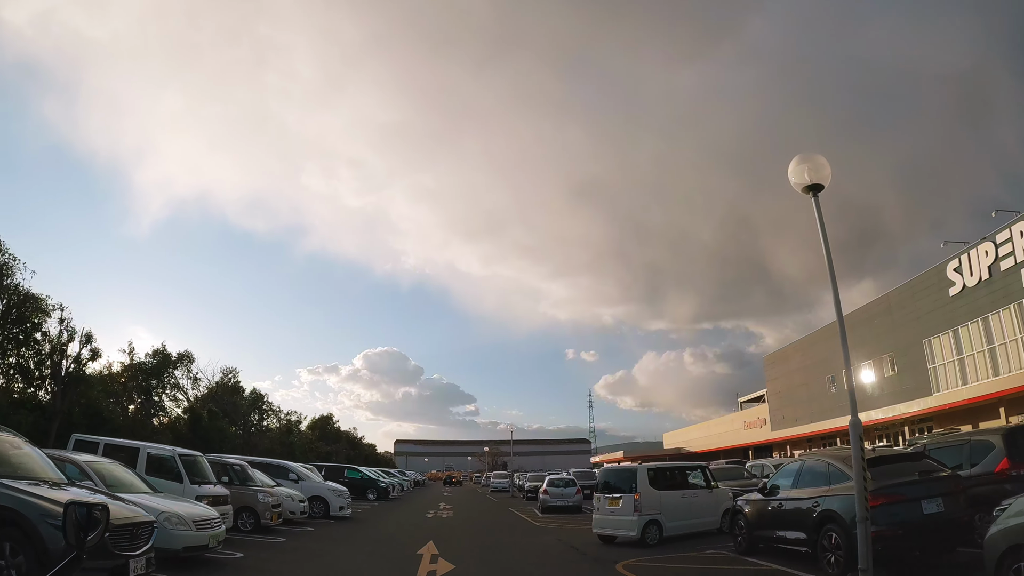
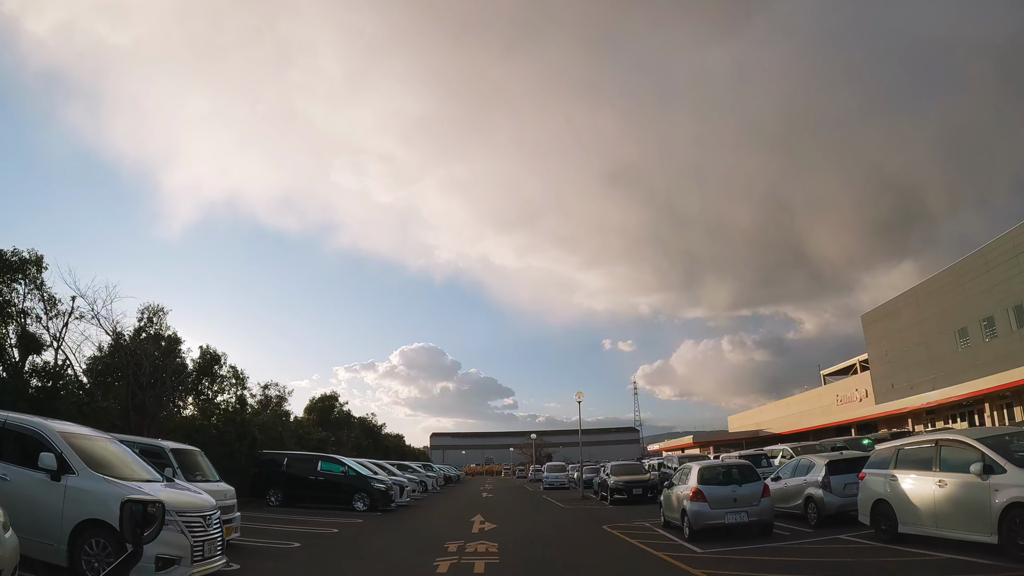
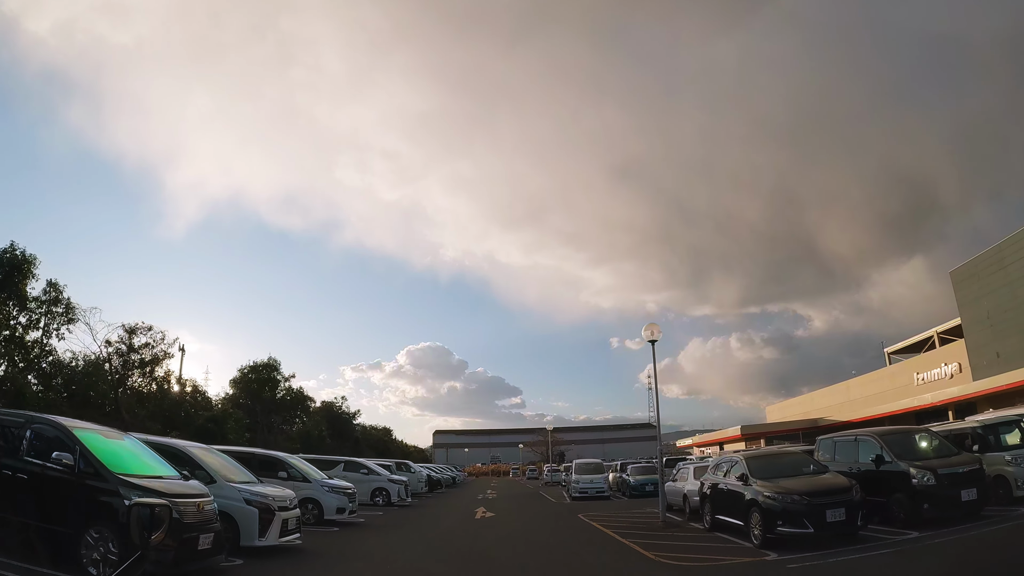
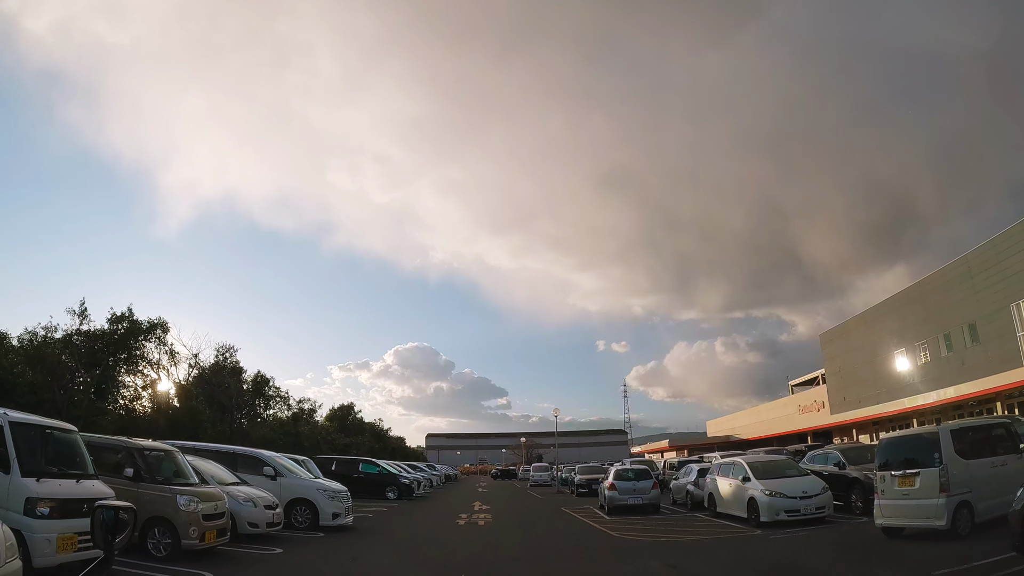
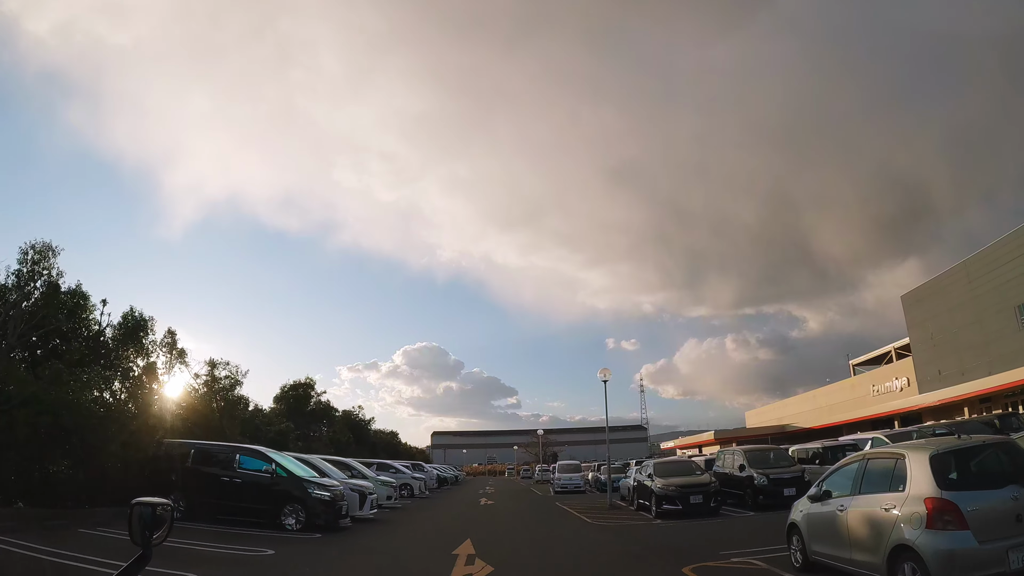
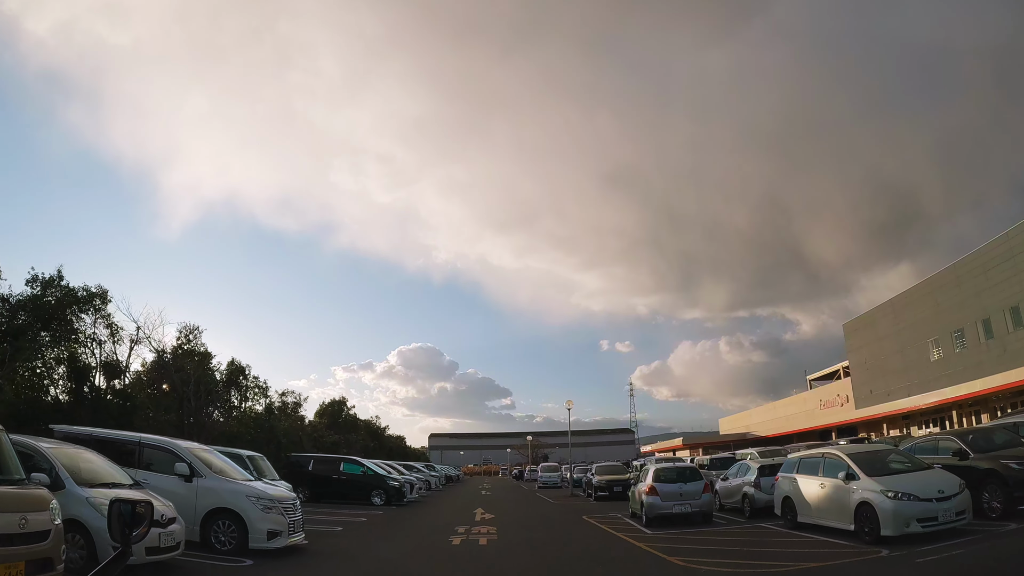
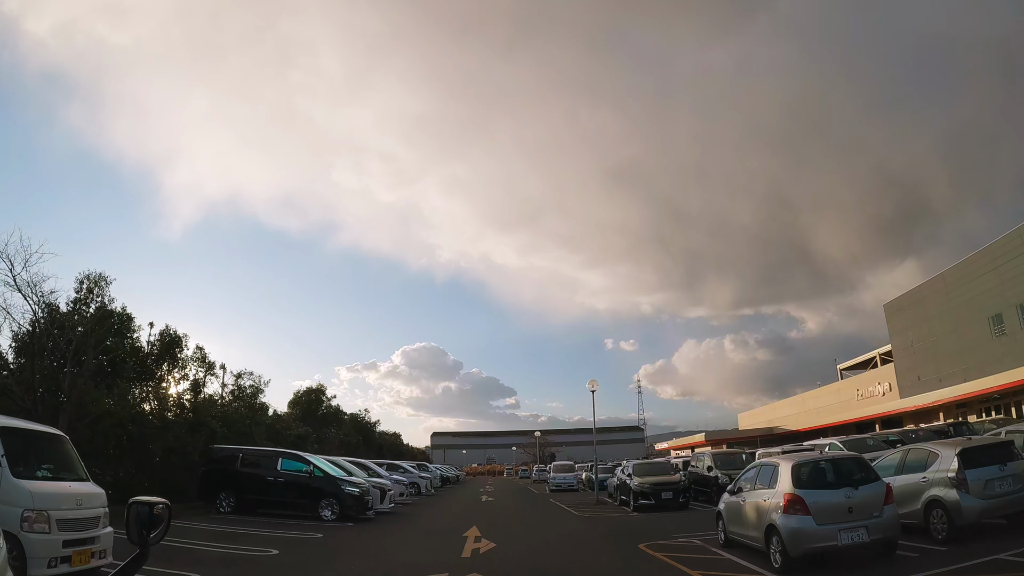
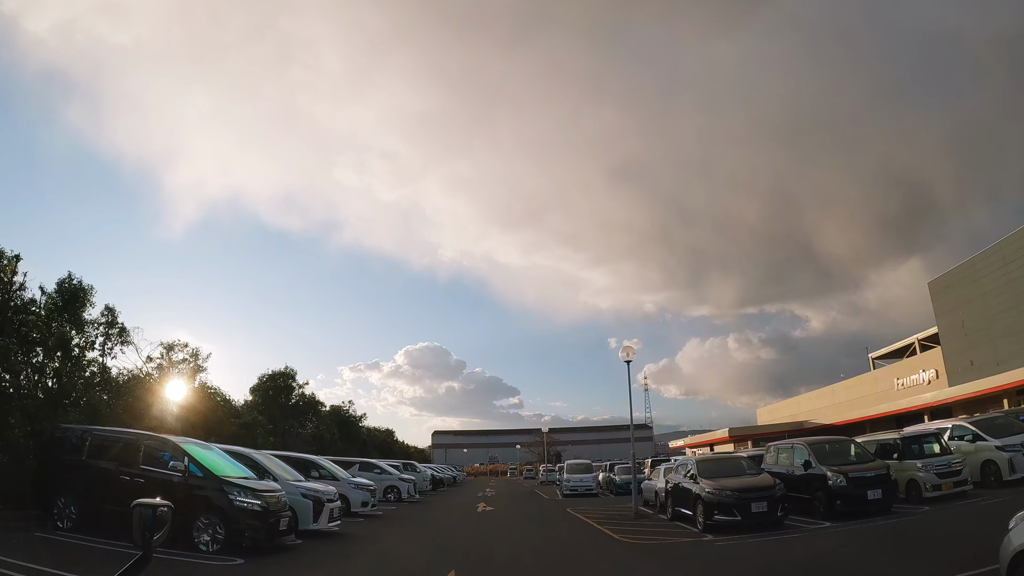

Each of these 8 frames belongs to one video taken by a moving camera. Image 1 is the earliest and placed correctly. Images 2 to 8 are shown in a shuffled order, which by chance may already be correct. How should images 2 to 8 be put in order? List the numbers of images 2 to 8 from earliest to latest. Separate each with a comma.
4, 6, 2, 7, 5, 8, 3
